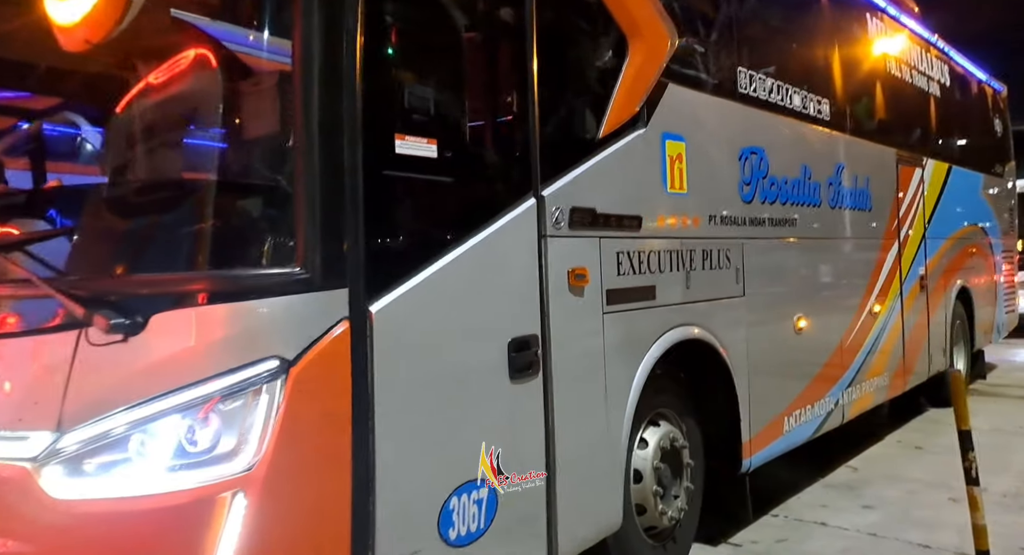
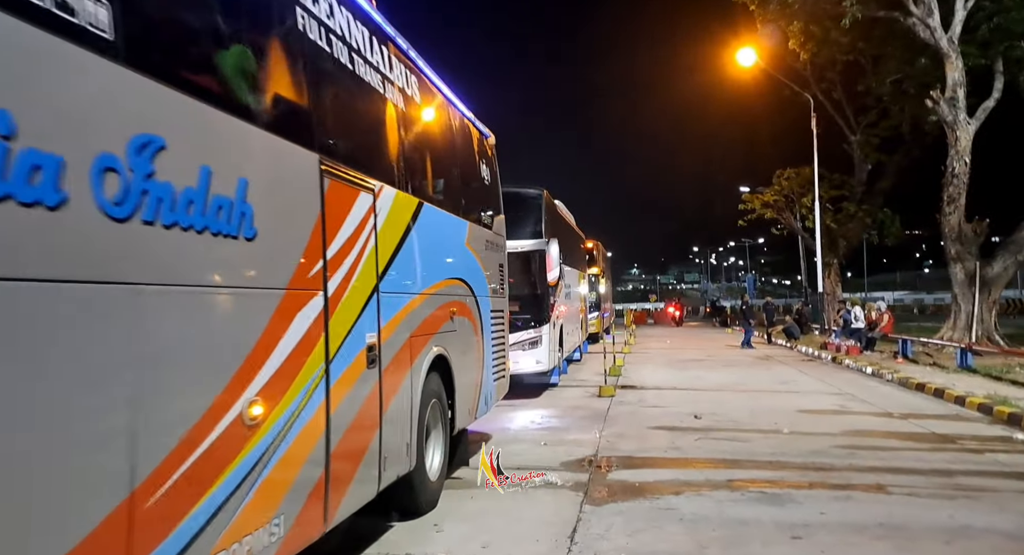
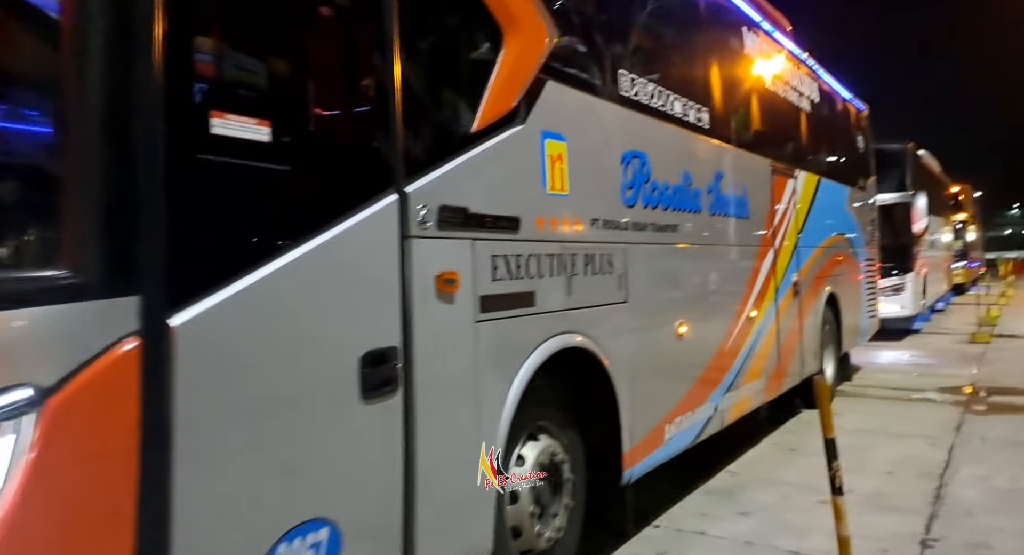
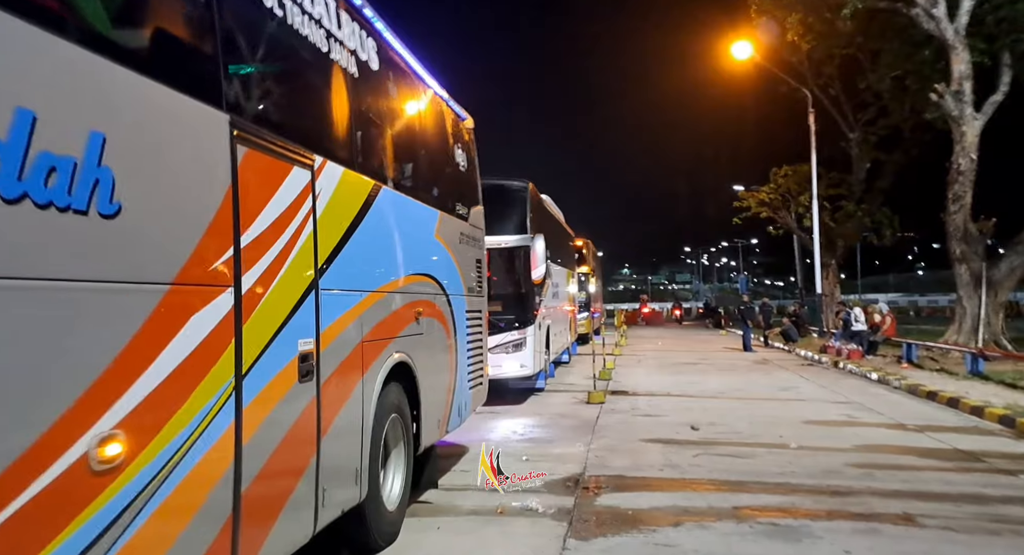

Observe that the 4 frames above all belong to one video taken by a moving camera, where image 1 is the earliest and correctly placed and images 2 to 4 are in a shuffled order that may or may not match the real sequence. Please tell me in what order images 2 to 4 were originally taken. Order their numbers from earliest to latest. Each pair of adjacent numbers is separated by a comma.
3, 2, 4
